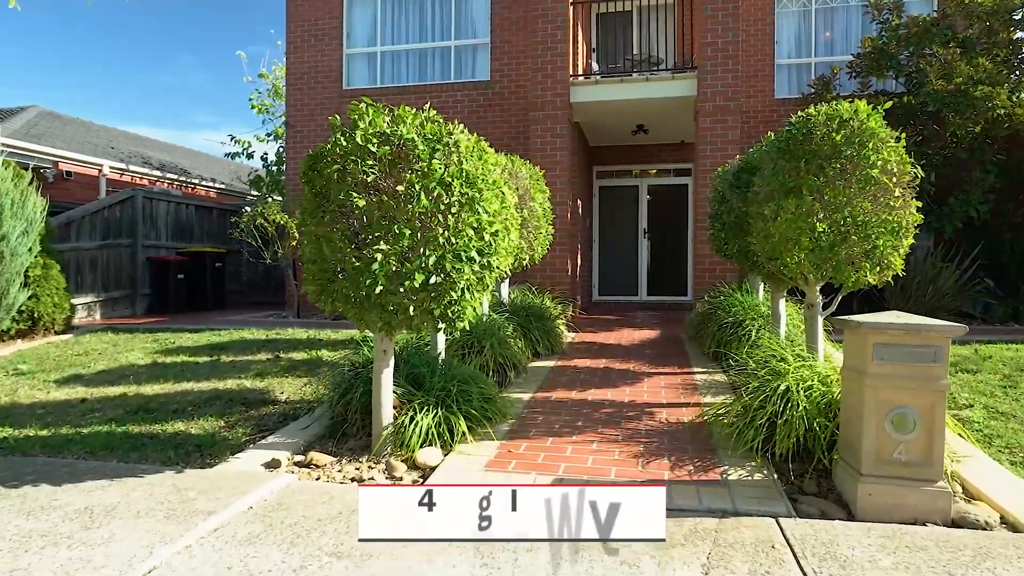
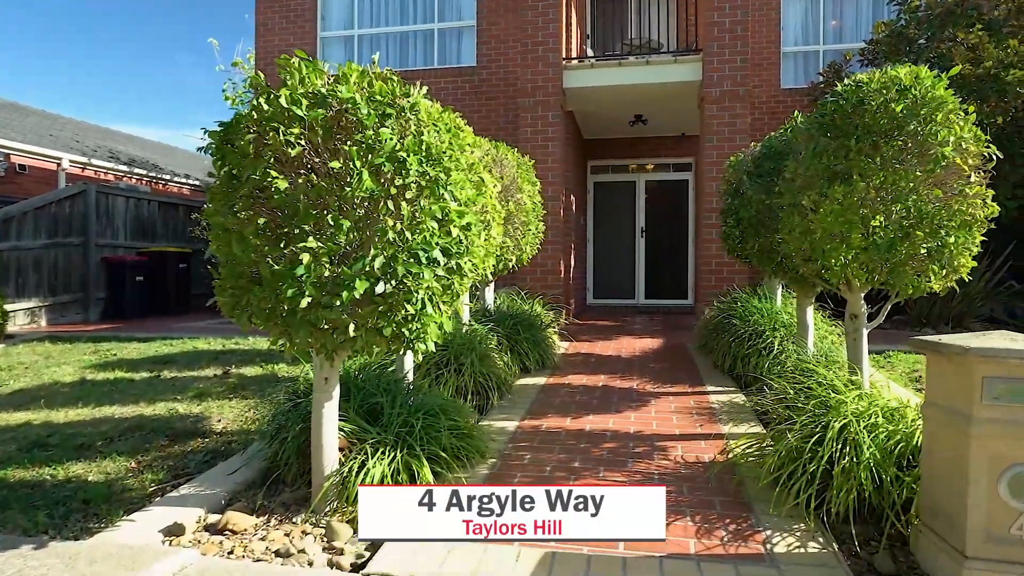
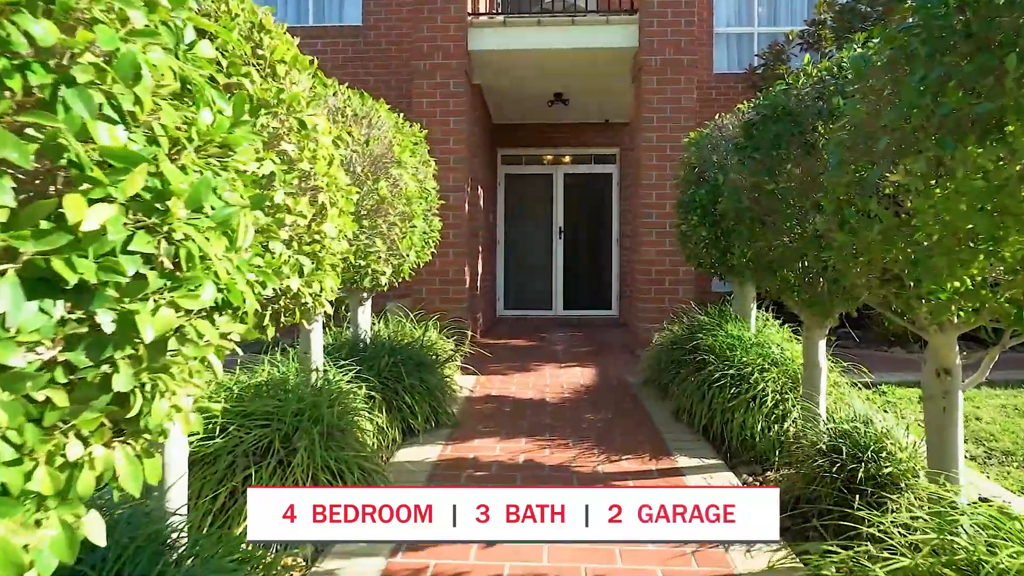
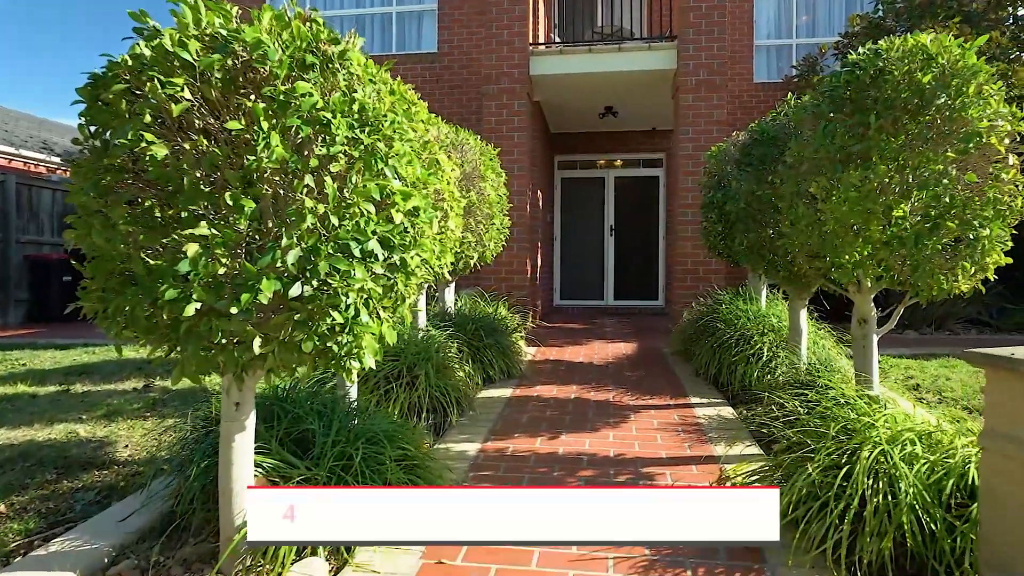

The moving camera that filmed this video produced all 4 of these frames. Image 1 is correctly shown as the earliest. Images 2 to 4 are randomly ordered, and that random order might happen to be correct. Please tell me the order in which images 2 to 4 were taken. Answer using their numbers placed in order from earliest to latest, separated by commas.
2, 4, 3
